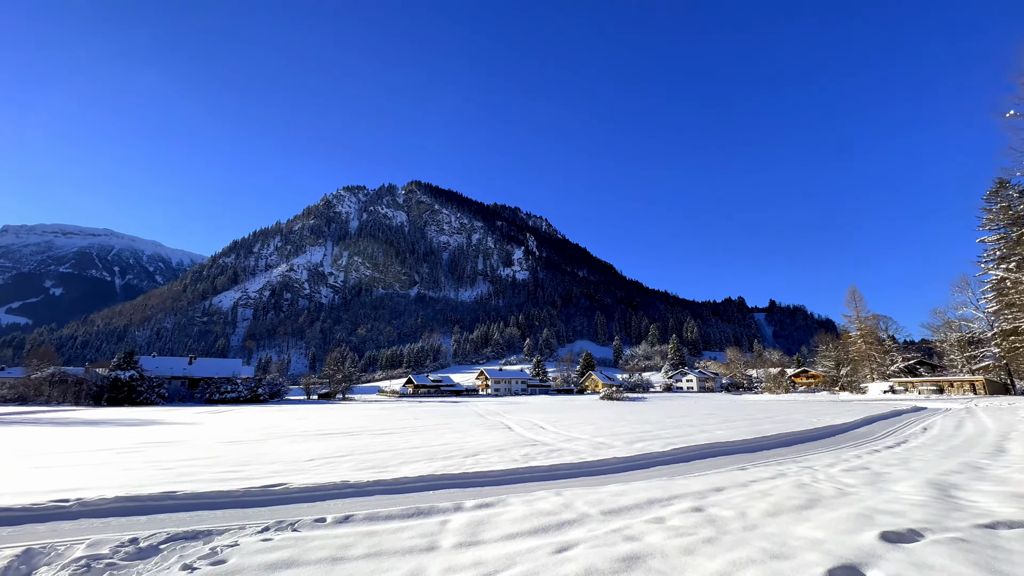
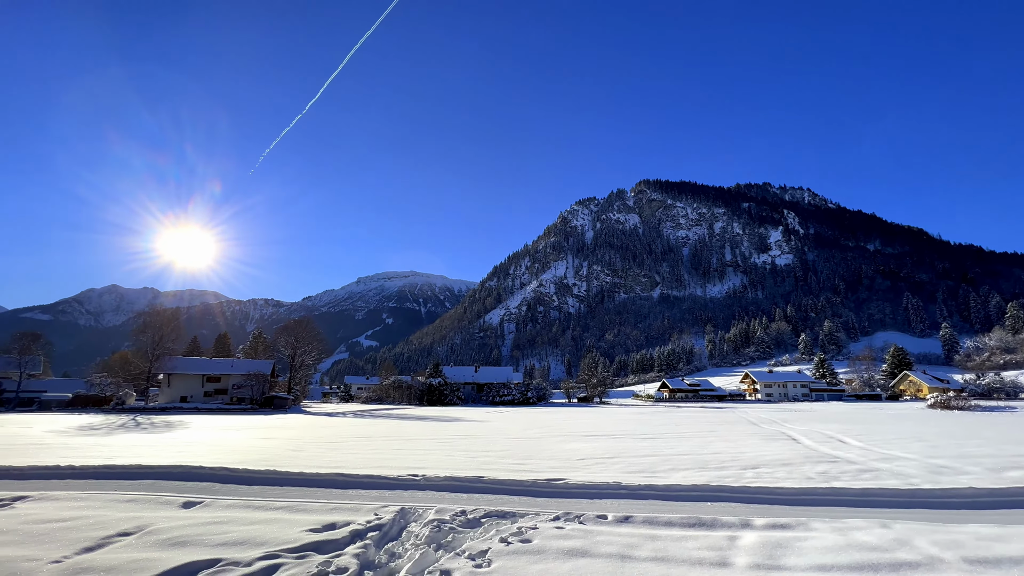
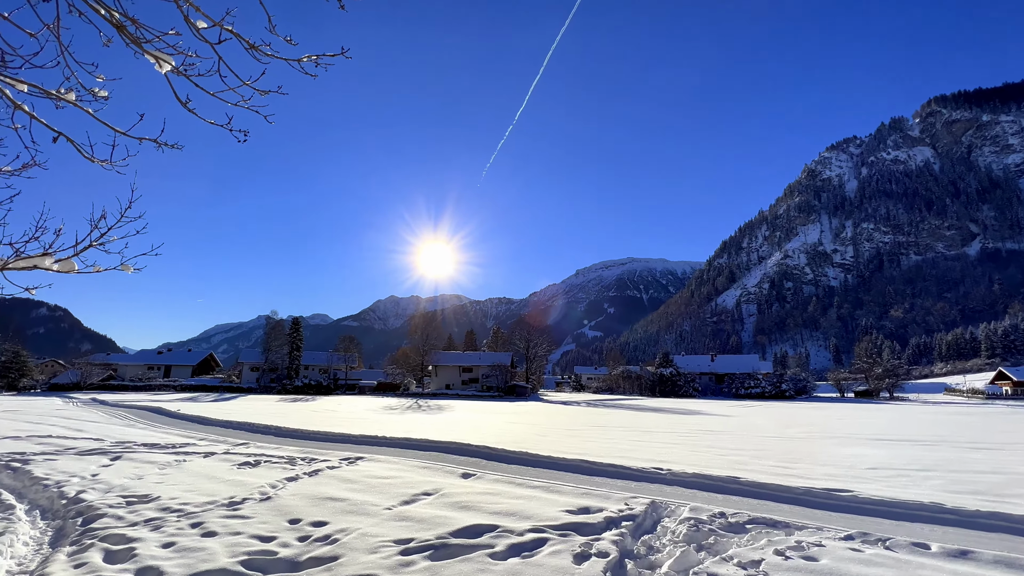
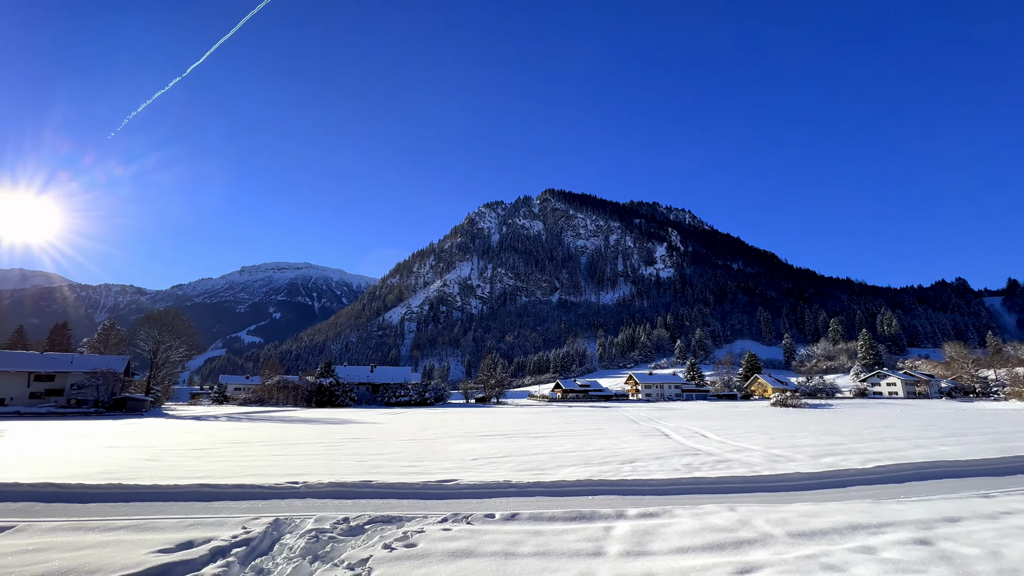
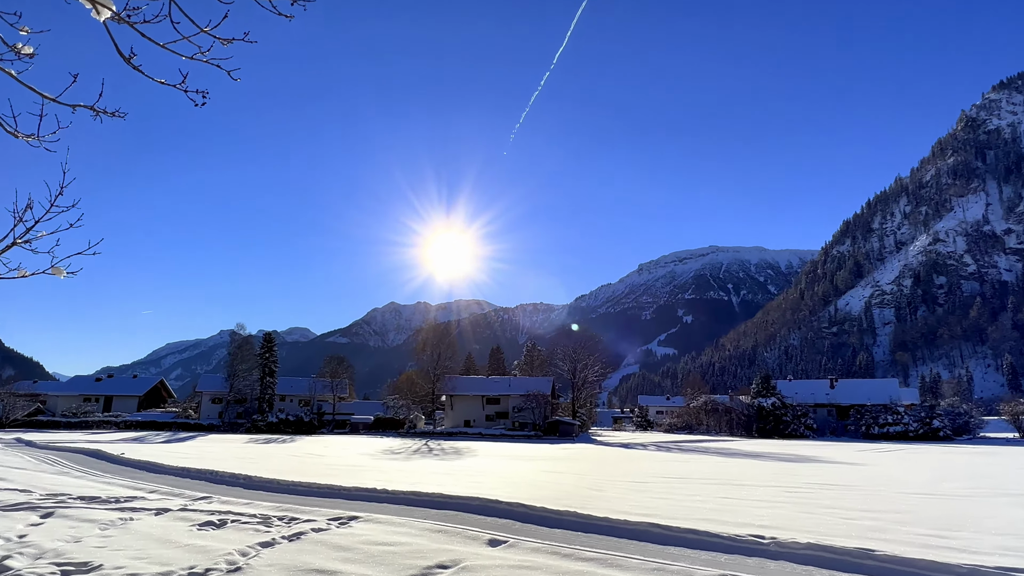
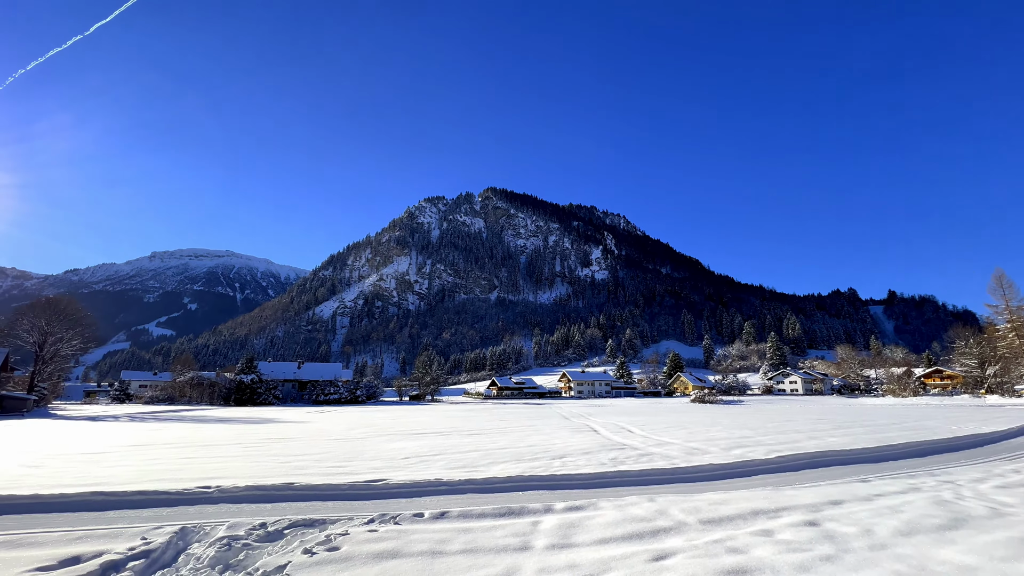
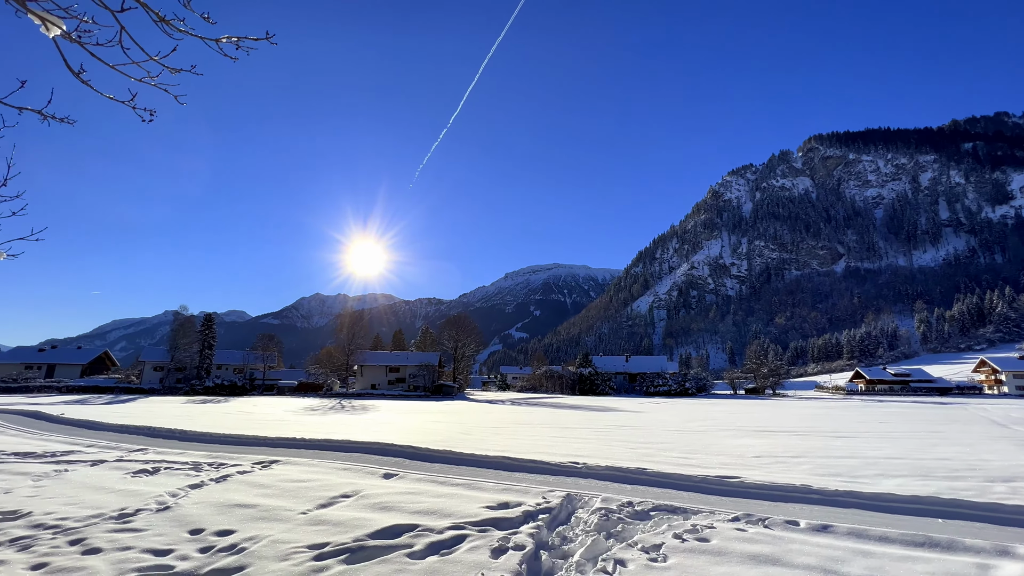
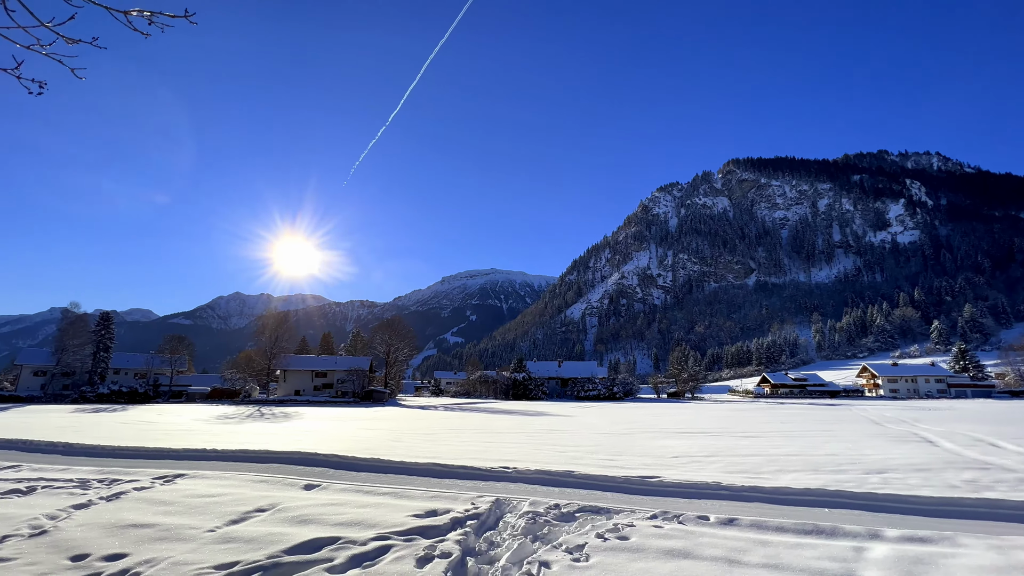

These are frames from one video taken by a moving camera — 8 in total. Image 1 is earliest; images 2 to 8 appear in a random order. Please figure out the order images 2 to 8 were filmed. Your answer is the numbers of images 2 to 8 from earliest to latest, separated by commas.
6, 4, 2, 8, 7, 3, 5
